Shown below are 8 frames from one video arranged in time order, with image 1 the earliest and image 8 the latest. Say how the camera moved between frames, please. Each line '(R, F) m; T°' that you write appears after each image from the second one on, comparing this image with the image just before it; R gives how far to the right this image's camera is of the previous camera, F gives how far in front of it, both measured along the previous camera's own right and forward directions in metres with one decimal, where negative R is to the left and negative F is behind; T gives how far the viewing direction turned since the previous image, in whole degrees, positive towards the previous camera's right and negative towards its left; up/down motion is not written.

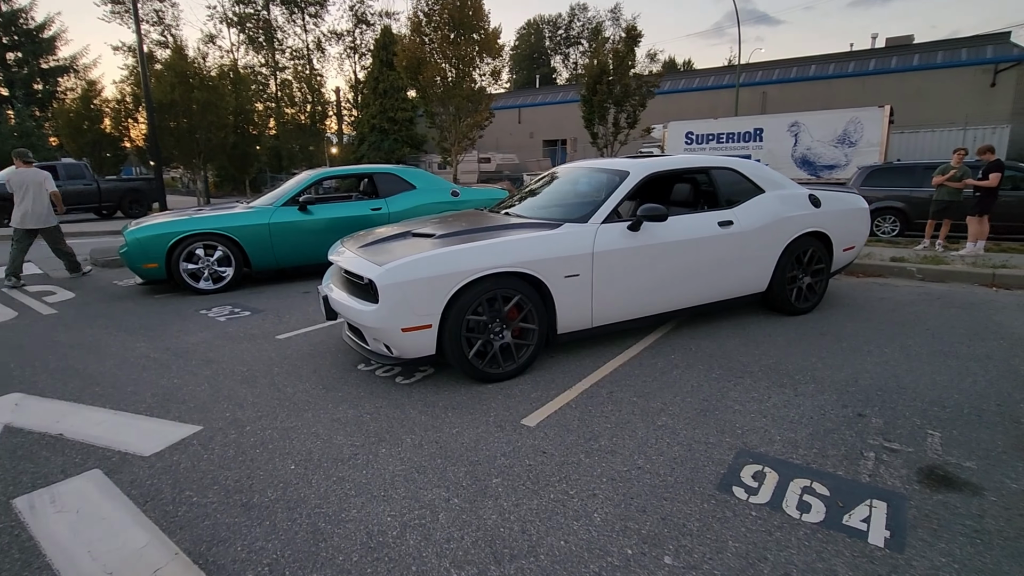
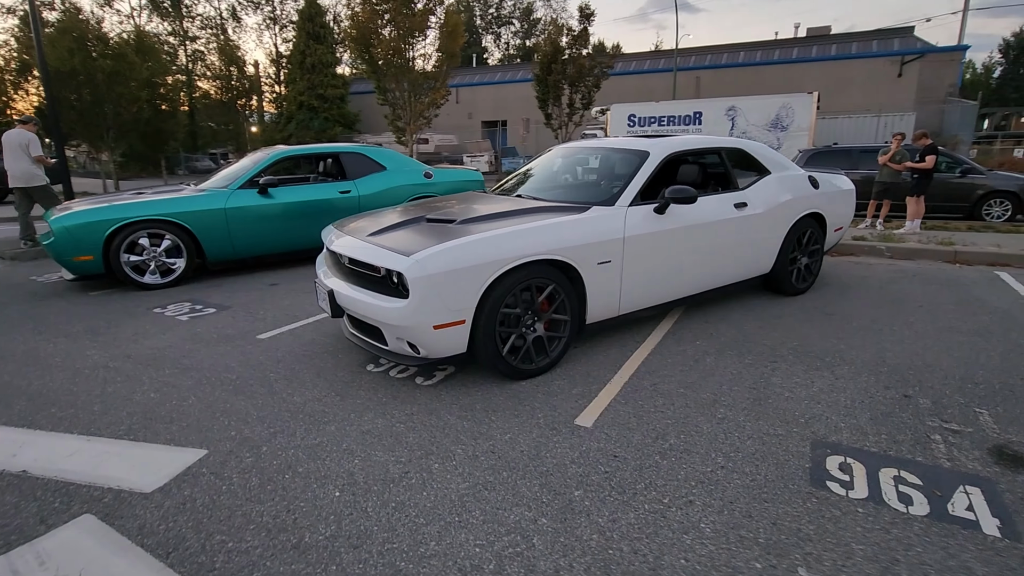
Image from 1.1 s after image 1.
(-0.7, +0.3) m; +7°
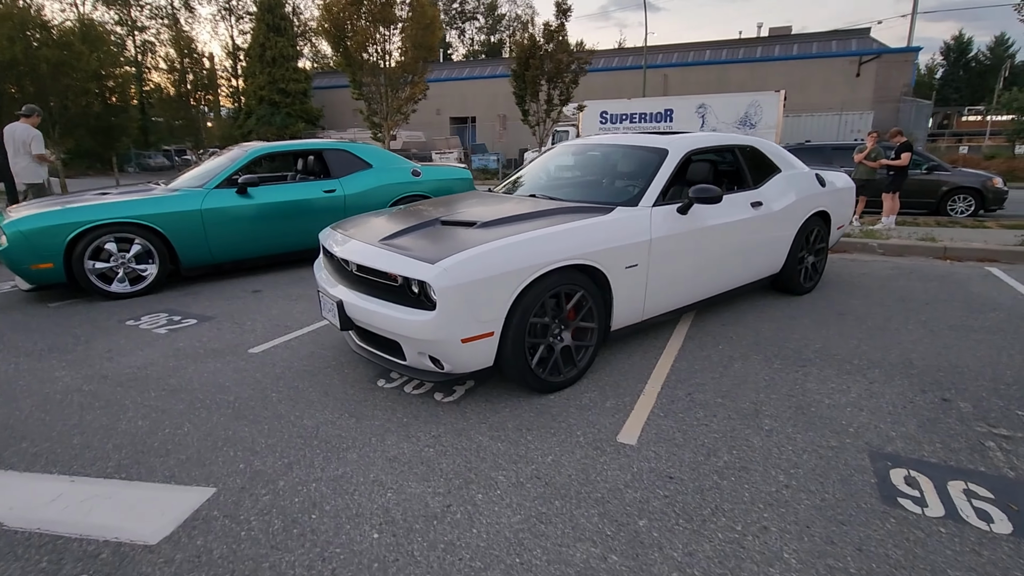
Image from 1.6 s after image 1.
(-0.4, +0.2) m; +4°
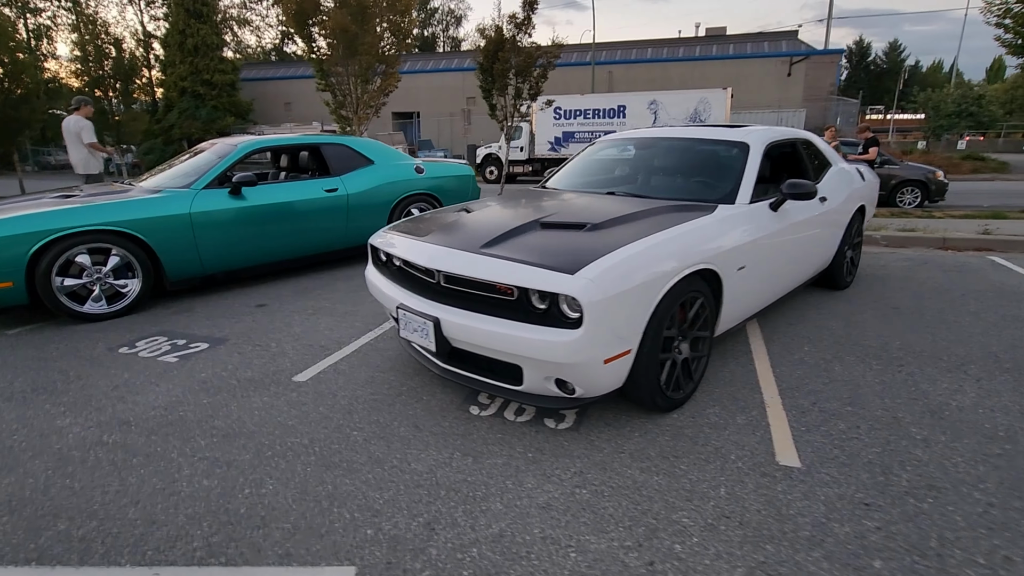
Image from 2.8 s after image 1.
(-1.0, +0.4) m; +7°
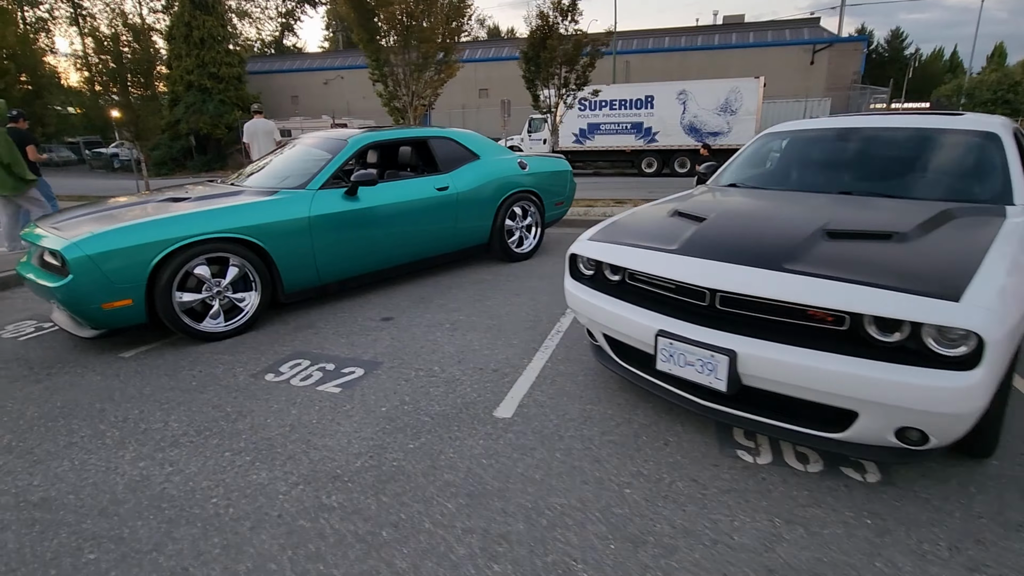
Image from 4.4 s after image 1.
(-1.4, +0.5) m; 0°
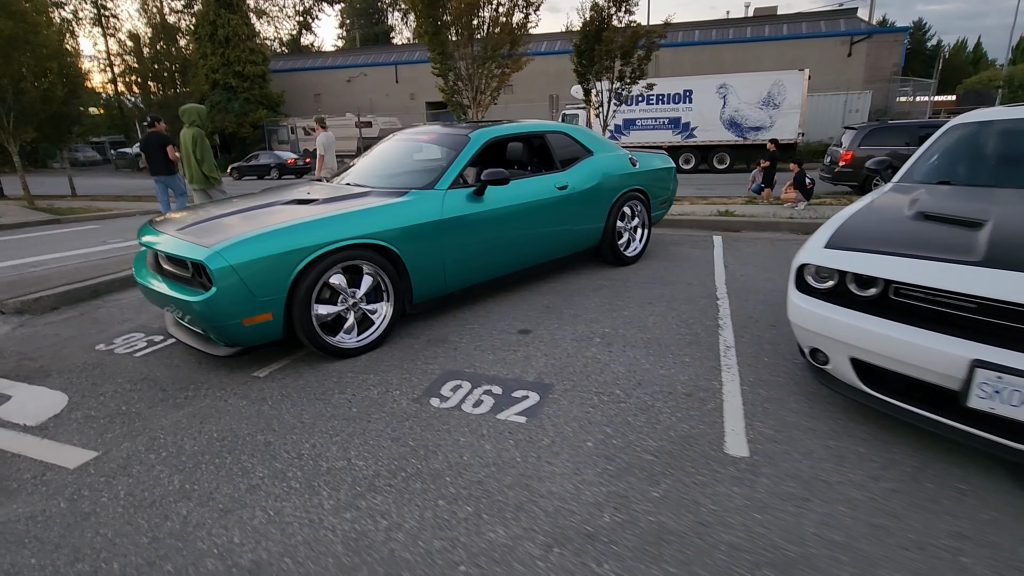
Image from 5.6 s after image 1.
(-1.1, +0.4) m; -1°
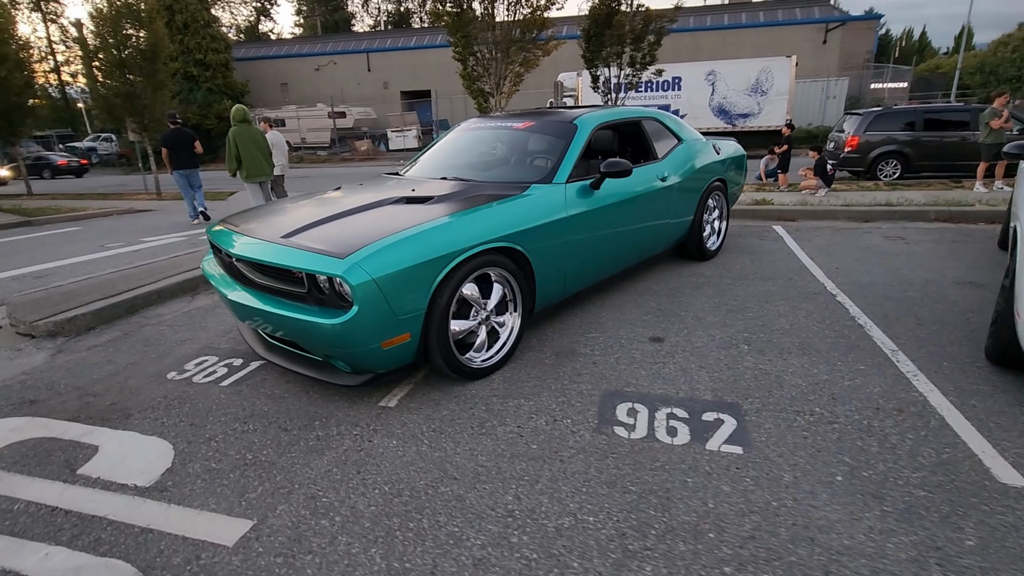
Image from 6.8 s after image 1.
(-1.2, +0.5) m; +4°
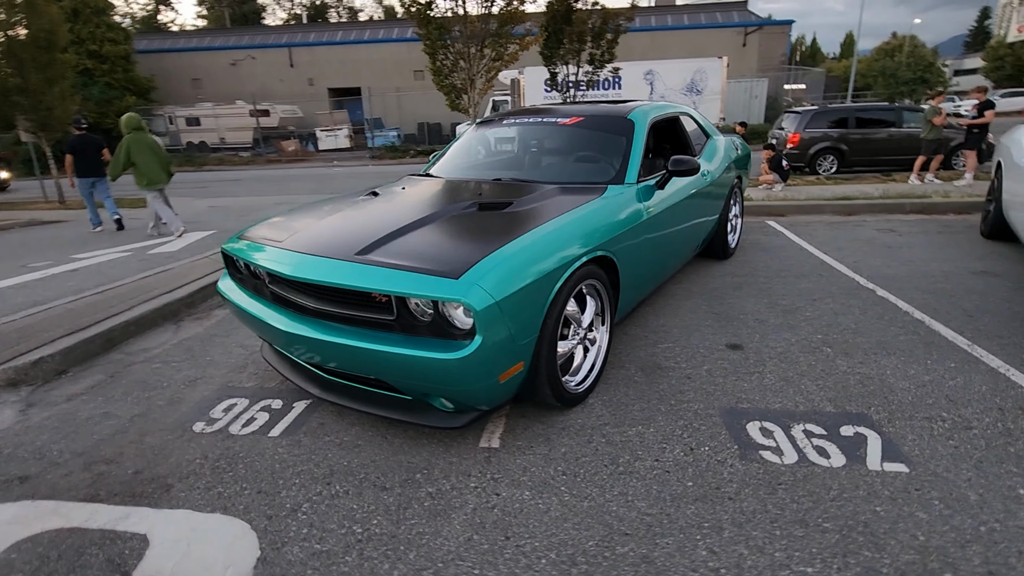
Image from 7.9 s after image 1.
(-0.9, +0.4) m; +8°
